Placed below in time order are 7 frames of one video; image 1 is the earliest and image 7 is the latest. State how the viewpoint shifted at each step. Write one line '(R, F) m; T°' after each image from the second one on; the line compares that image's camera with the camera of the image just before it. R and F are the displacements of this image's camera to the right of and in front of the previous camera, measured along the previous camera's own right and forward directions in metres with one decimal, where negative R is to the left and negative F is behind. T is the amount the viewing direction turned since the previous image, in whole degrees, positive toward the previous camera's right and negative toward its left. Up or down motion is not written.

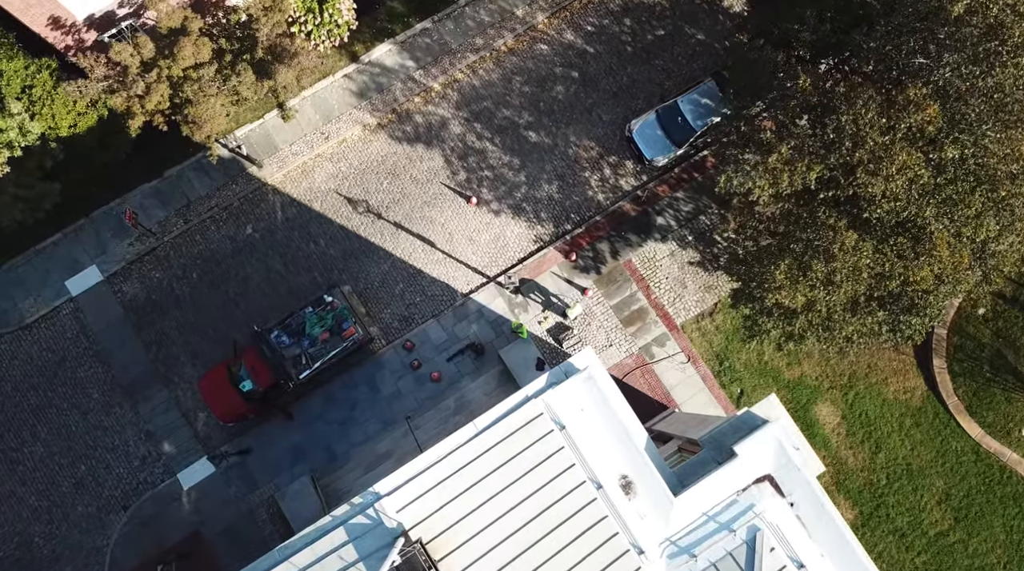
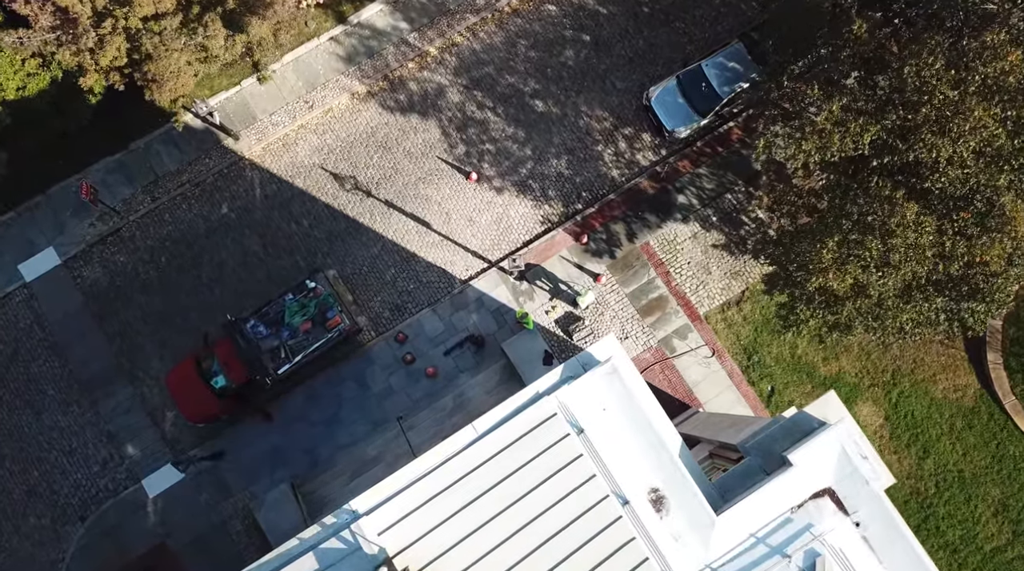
(-0.1, +3.6) m; 0°
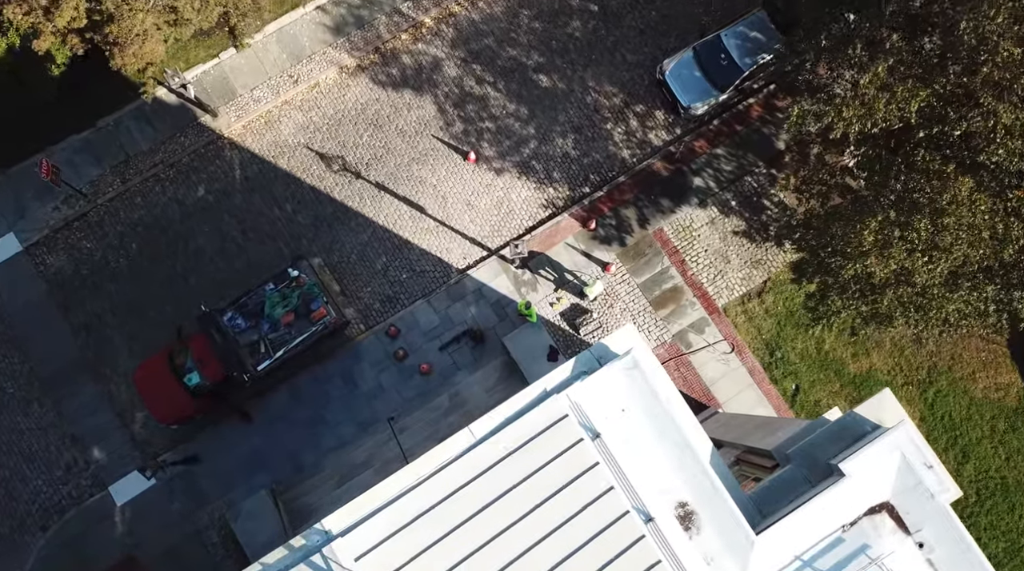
(-0.1, +2.6) m; 0°
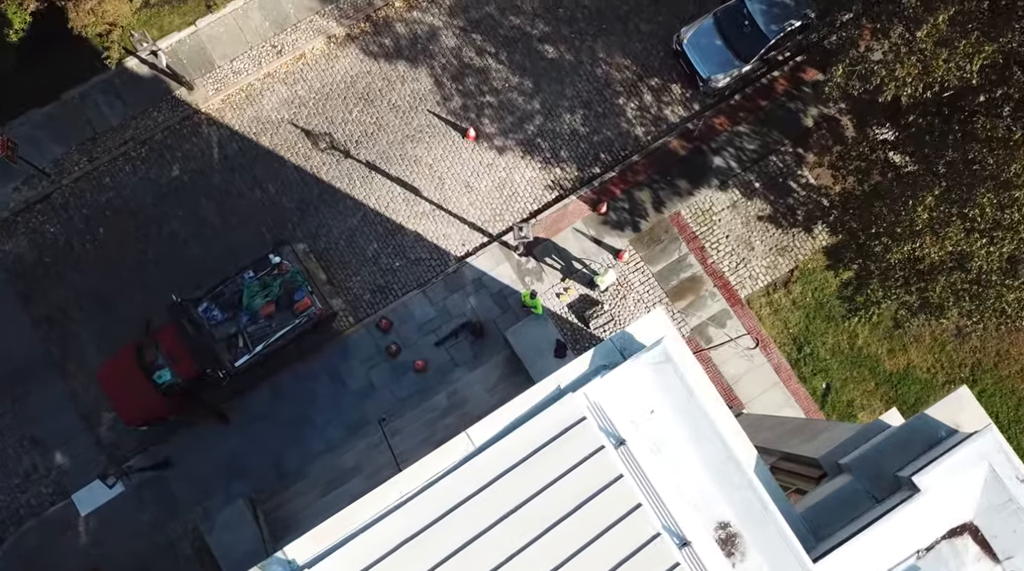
(-0.1, +2.5) m; 0°
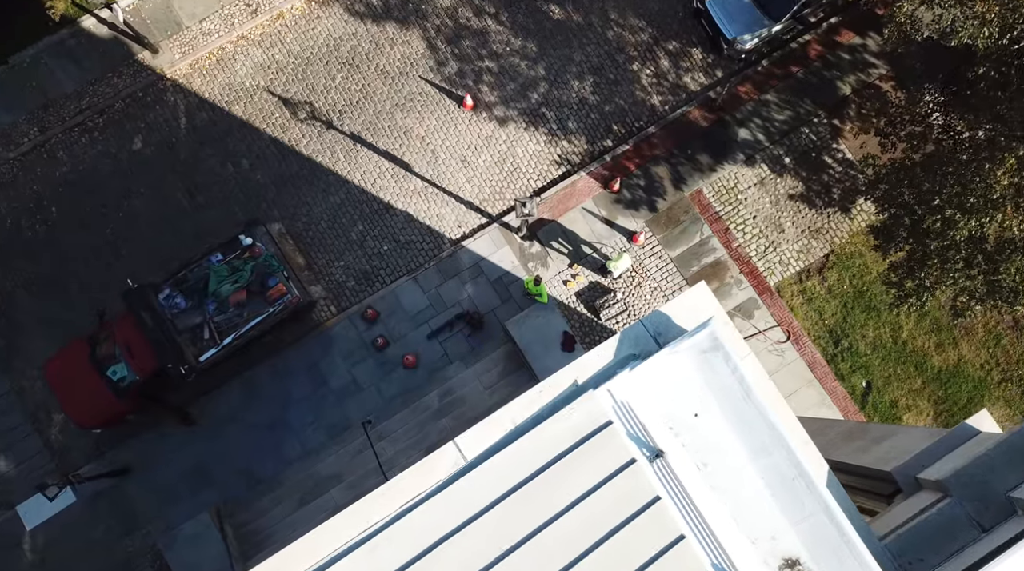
(0.0, +2.9) m; 0°
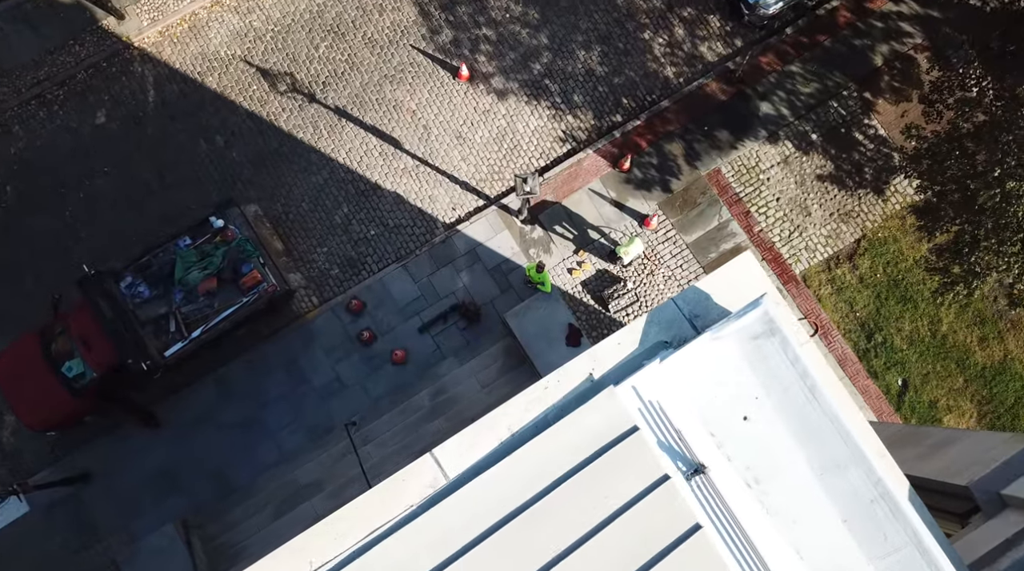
(0.0, +2.2) m; 0°
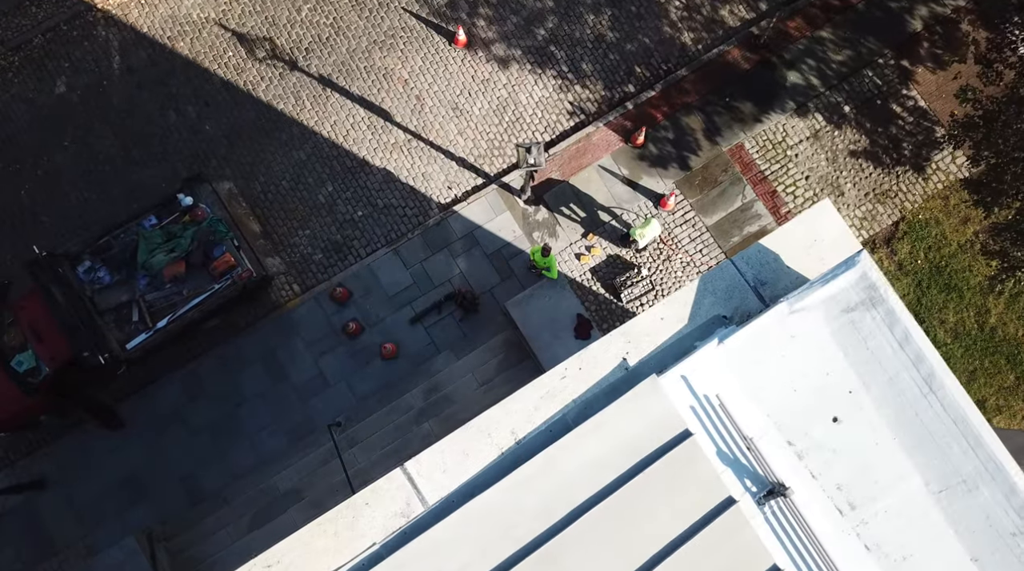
(0.0, +2.1) m; 0°
